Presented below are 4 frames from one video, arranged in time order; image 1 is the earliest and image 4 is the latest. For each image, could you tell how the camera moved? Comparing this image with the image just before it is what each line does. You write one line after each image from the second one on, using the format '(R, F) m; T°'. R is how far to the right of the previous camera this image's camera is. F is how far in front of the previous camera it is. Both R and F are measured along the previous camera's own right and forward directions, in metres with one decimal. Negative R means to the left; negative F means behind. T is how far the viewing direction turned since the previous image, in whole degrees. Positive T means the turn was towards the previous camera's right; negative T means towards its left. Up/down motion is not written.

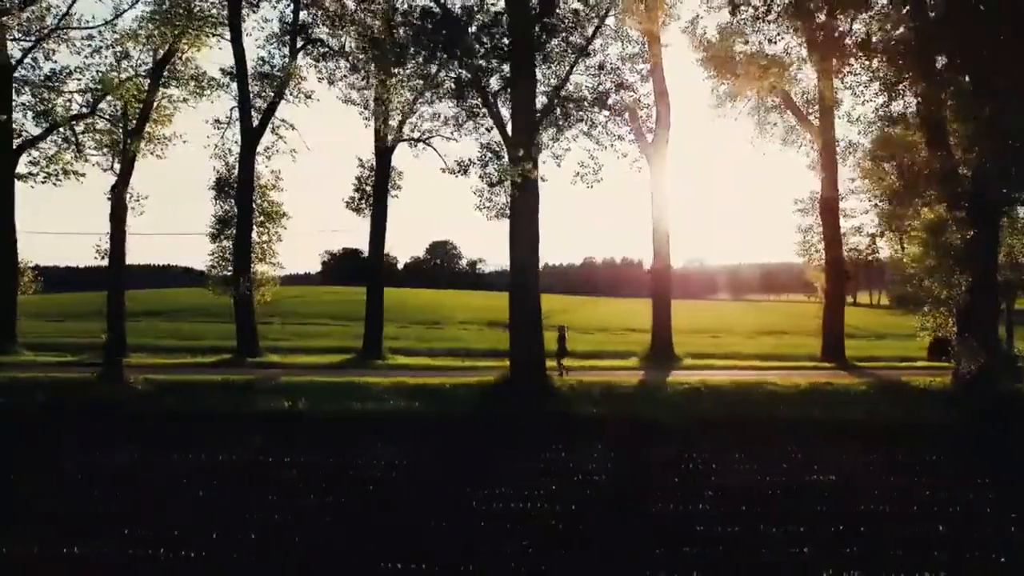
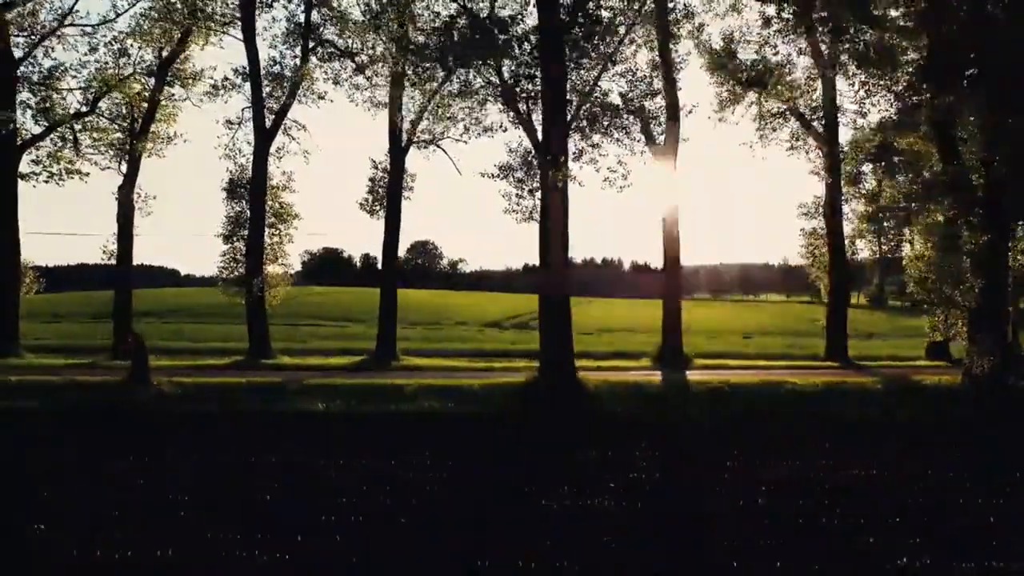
(-0.4, 0.0) m; +2°
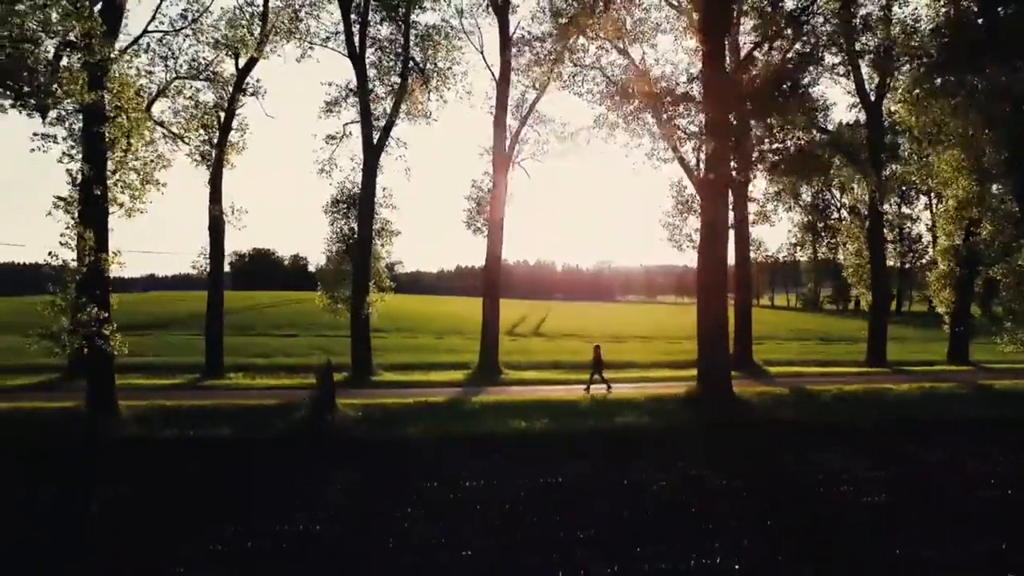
(-2.0, -0.1) m; +9°
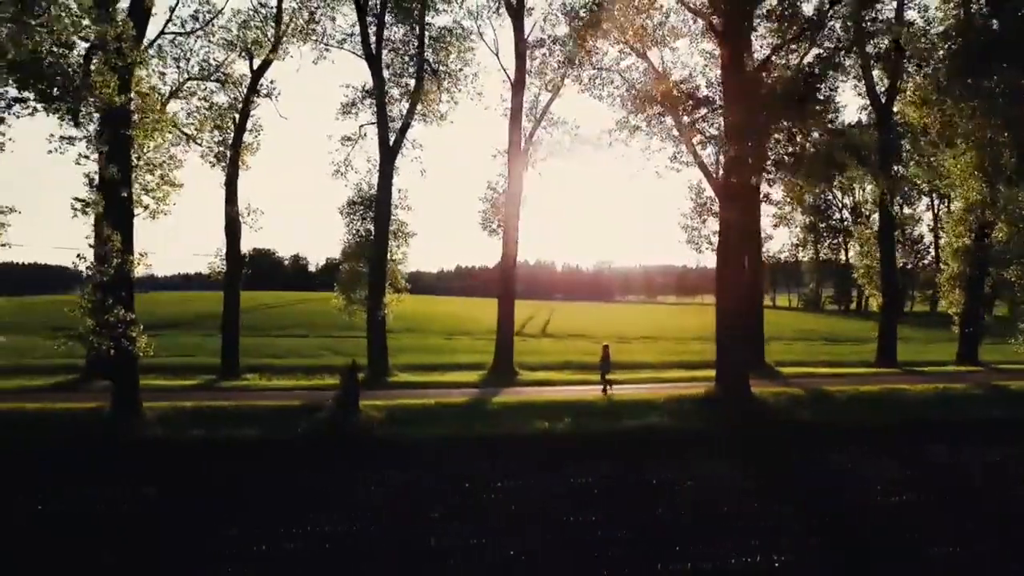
(-0.2, 0.0) m; 0°
